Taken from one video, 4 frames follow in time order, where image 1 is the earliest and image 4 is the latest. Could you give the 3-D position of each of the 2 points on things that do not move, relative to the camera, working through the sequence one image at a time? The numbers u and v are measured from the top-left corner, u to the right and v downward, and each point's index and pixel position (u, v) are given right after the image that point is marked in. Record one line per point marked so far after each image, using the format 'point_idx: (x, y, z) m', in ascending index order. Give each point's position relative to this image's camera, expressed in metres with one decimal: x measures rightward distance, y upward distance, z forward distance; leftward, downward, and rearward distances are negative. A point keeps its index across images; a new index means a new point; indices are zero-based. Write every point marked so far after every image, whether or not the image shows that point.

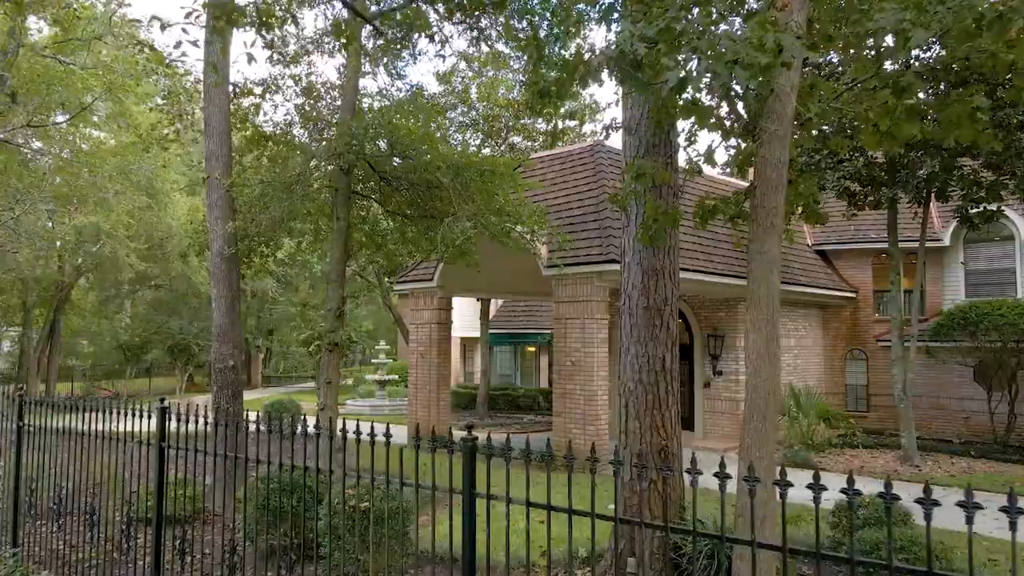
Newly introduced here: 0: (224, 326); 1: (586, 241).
0: (-2.0, -0.3, +8.7) m
1: (+0.7, +0.4, +11.6) m
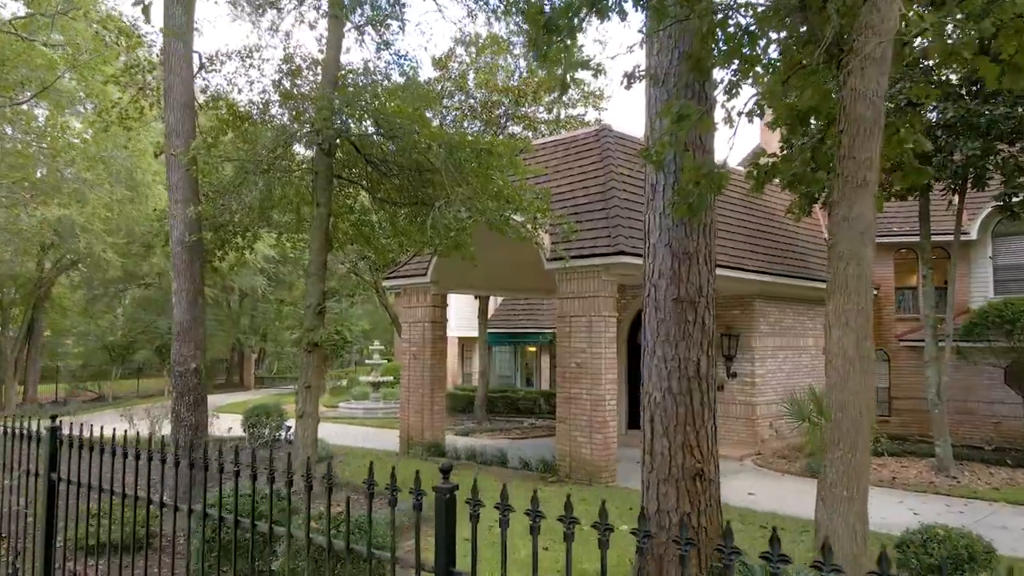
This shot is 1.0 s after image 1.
0: (-2.0, -0.2, +7.7) m
1: (+0.7, +0.5, +10.6) m
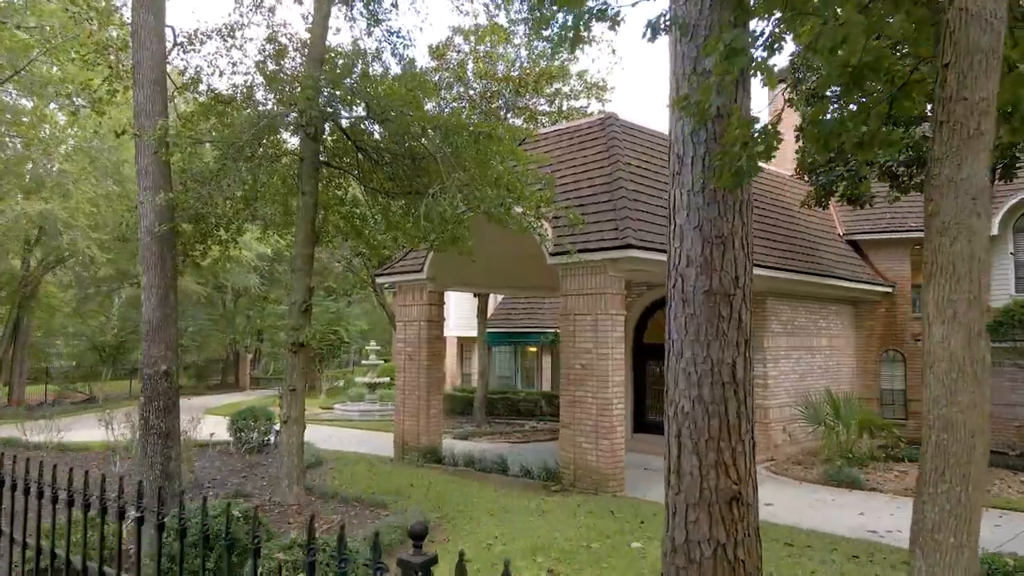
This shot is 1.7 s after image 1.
0: (-2.0, -0.2, +7.0) m
1: (+0.7, +0.5, +9.9) m
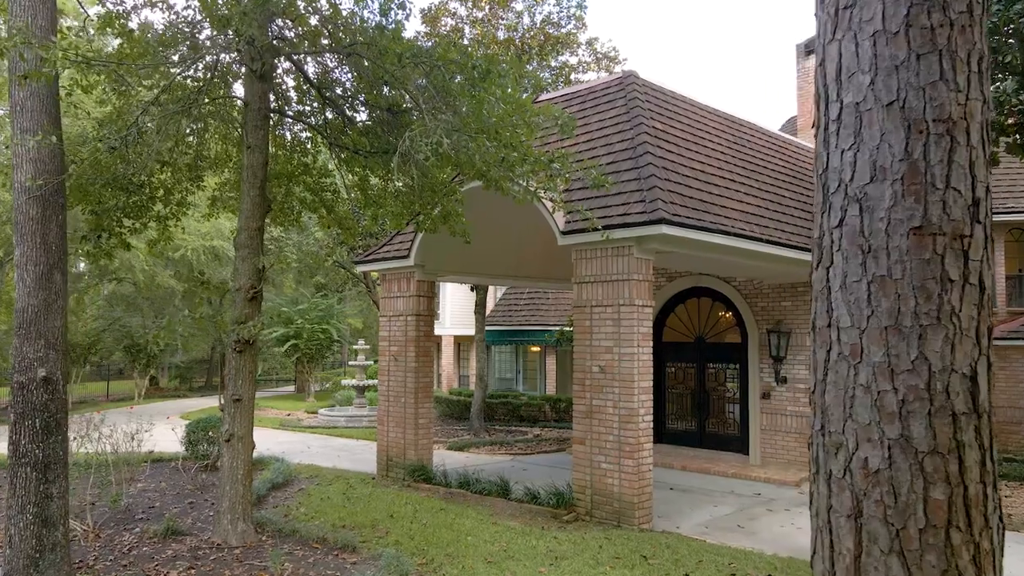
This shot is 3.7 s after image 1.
0: (-2.0, -0.1, +5.2) m
1: (+0.7, +0.6, +8.1) m
